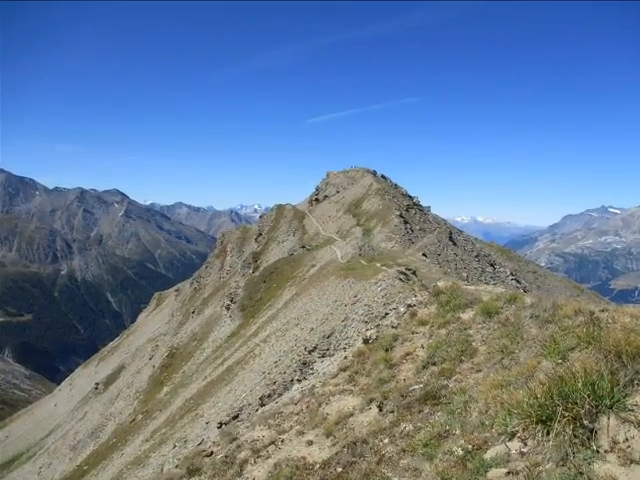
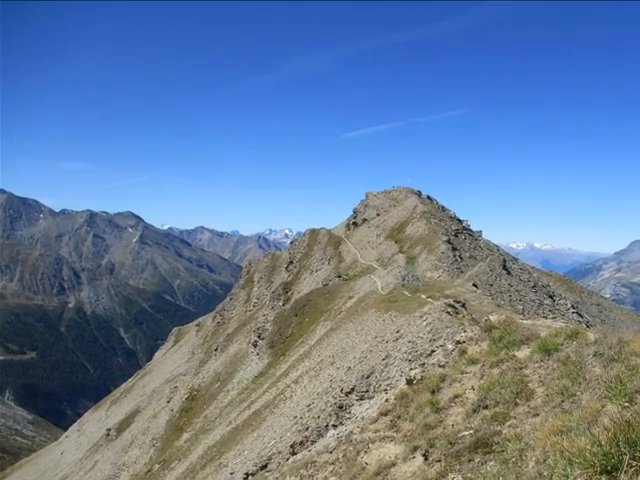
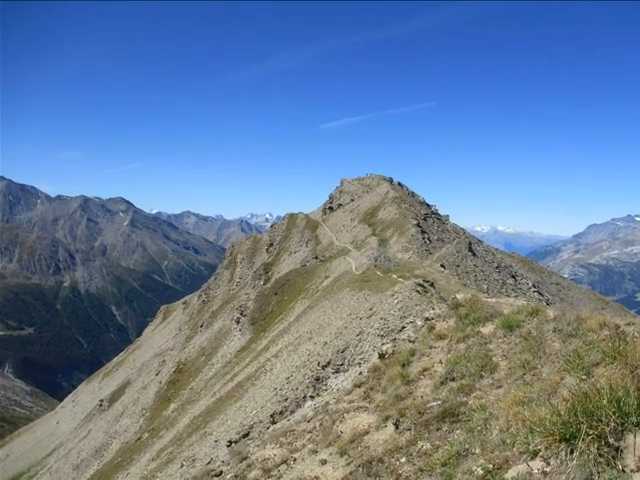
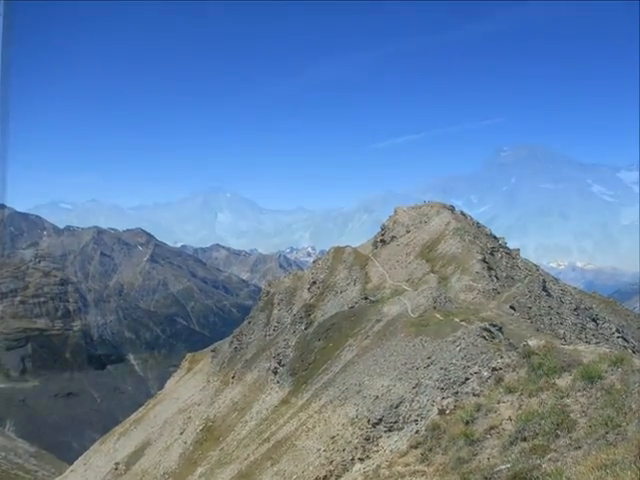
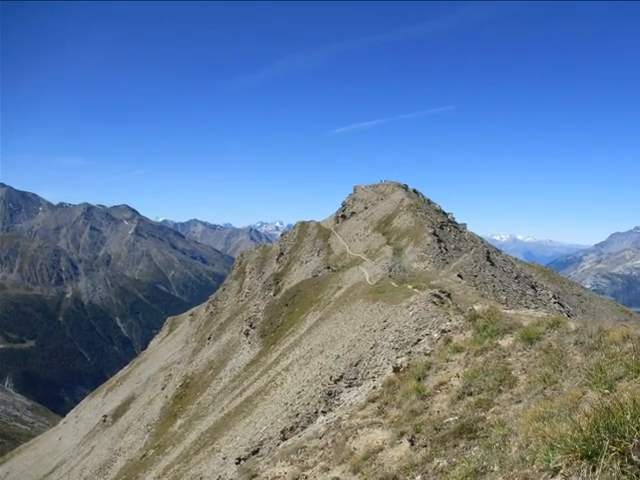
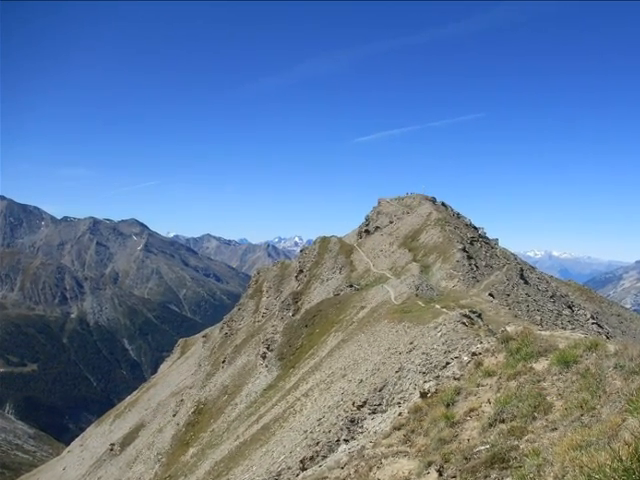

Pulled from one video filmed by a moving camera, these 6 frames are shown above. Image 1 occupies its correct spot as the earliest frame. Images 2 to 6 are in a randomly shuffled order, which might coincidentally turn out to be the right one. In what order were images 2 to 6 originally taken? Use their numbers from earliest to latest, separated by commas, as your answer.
3, 5, 2, 6, 4
